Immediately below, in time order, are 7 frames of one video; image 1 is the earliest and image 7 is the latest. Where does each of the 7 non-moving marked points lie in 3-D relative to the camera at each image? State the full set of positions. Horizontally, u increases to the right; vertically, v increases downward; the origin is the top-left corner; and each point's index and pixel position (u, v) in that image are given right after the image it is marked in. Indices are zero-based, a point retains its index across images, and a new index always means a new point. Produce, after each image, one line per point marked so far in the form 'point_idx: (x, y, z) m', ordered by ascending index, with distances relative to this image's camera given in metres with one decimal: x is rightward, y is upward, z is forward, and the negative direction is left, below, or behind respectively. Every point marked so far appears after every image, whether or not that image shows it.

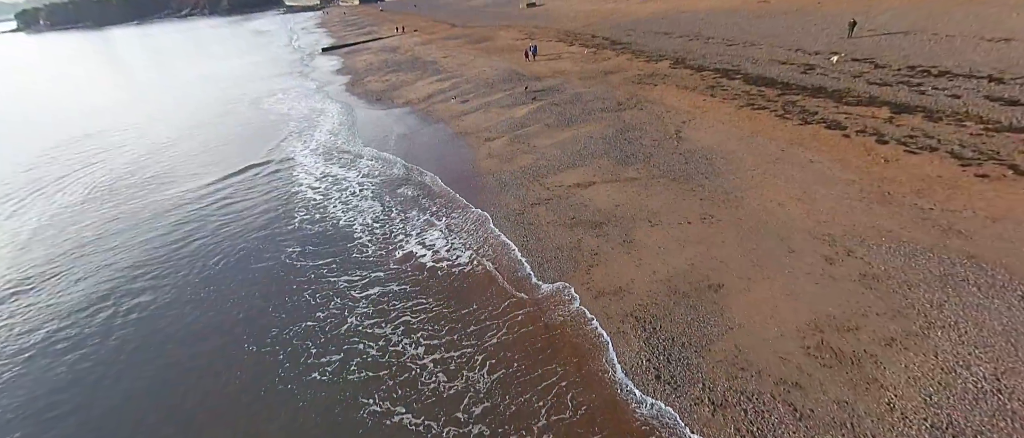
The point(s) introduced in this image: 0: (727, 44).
0: (+10.4, +8.4, +19.9) m
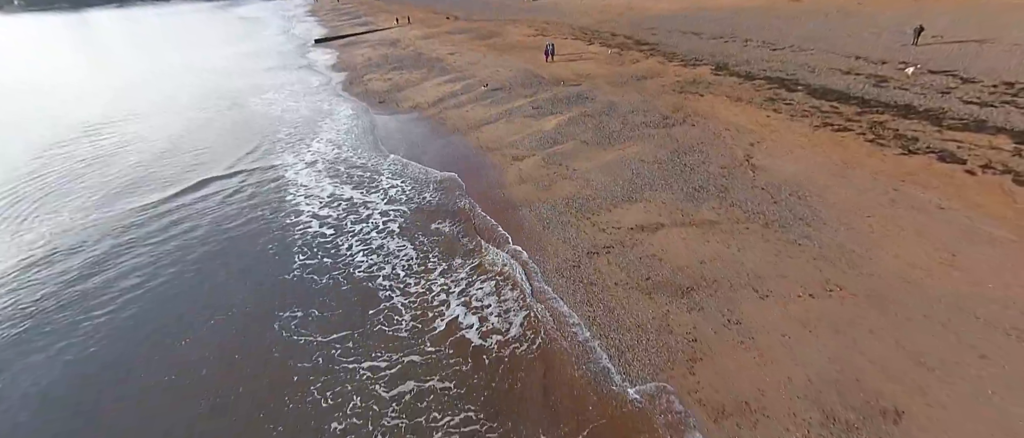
0: (+11.3, +7.5, +18.1) m
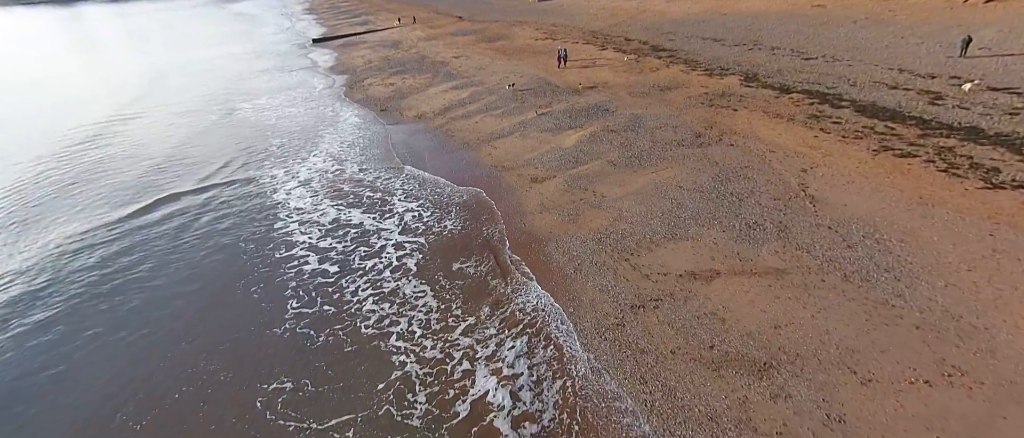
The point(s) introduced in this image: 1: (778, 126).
0: (+11.8, +6.6, +16.9) m
1: (+7.6, +2.6, +11.7) m
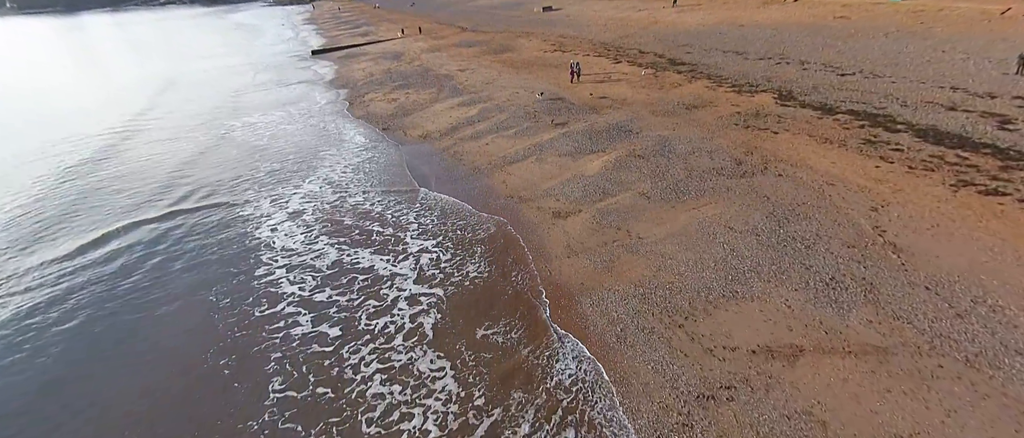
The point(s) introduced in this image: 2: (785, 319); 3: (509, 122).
0: (+12.3, +5.5, +15.7) m
1: (+8.0, +1.7, +10.4) m
2: (+3.9, -1.5, +6.1) m
3: (-0.1, +3.6, +15.4) m
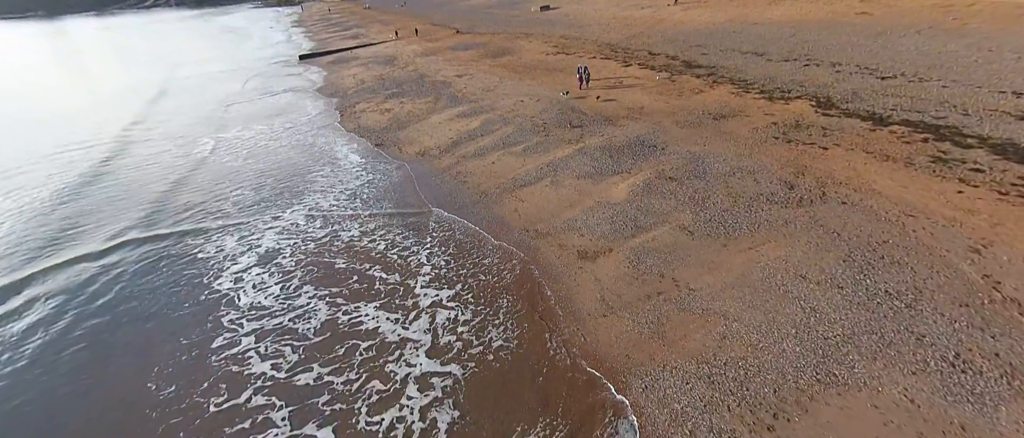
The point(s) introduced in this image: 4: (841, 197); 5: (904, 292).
0: (+12.5, +4.9, +14.2) m
1: (+8.4, +1.0, +9.0) m
2: (+4.3, -2.3, +4.6) m
3: (+0.1, +2.8, +13.8) m
4: (+6.8, +0.4, +8.5) m
5: (+5.9, -1.1, +6.3) m
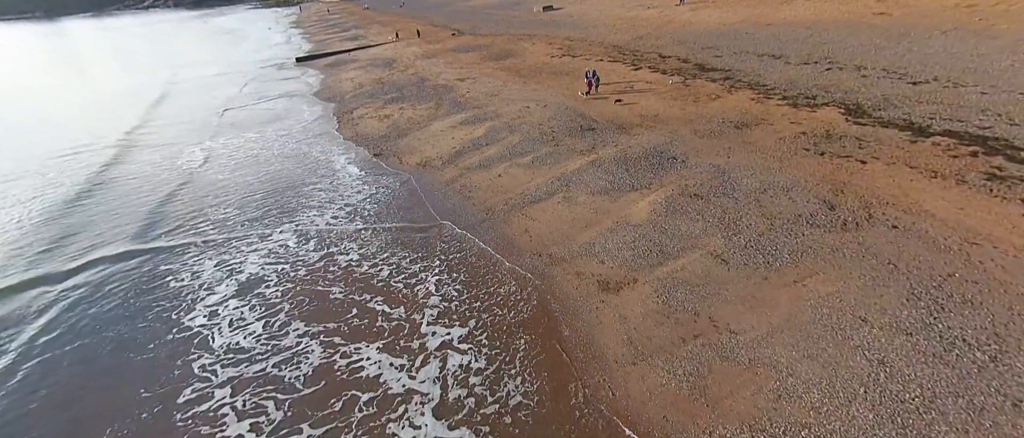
0: (+12.7, +4.5, +13.4) m
1: (+8.6, +0.5, +8.1) m
2: (+4.6, -2.8, +3.8) m
3: (+0.4, +2.3, +13.0) m
4: (+7.0, -0.1, +7.7) m
5: (+6.1, -1.5, +5.4) m
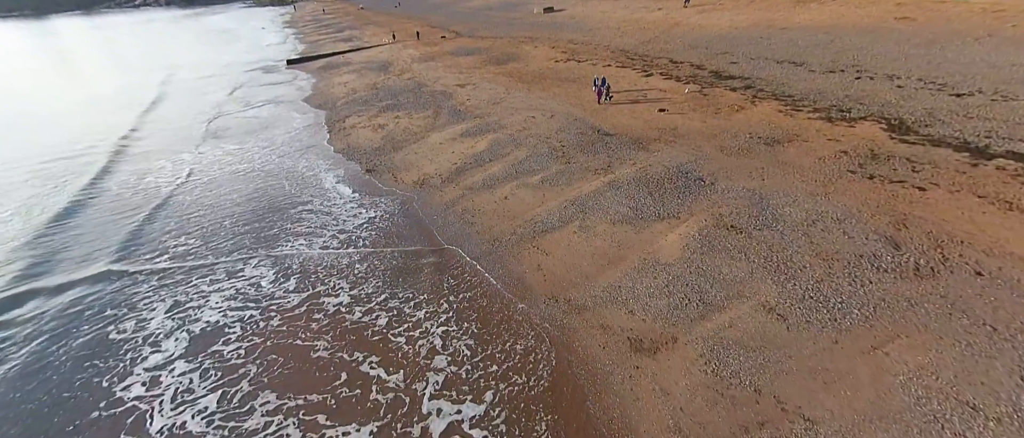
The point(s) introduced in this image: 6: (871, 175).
0: (+12.9, +3.7, +12.2) m
1: (+8.8, -0.2, +7.0) m
2: (+4.8, -3.5, +2.6) m
3: (+0.6, +1.6, +11.7) m
4: (+7.3, -0.8, +6.5) m
5: (+6.4, -2.2, +4.2) m
6: (+8.0, +1.0, +9.2) m
